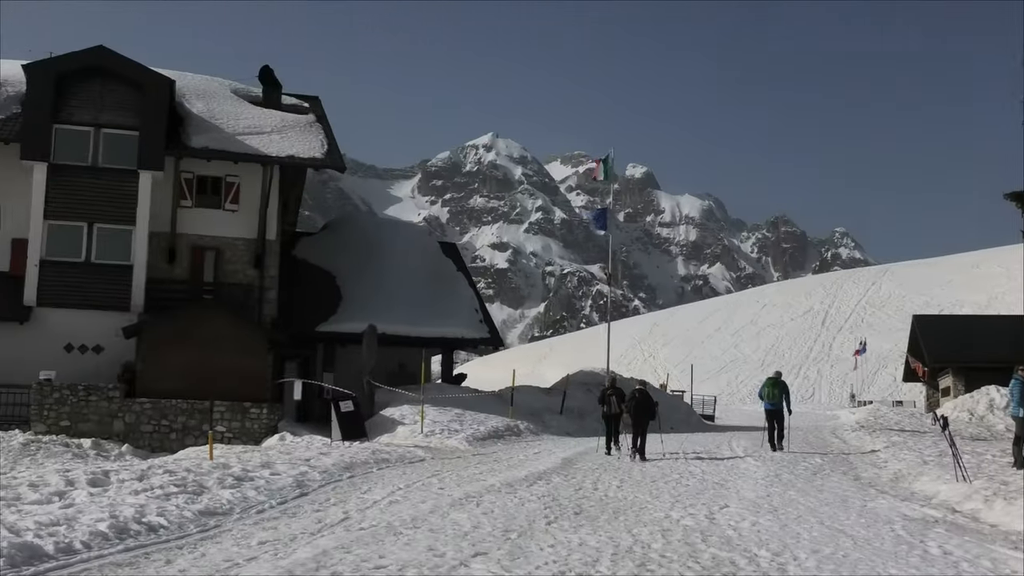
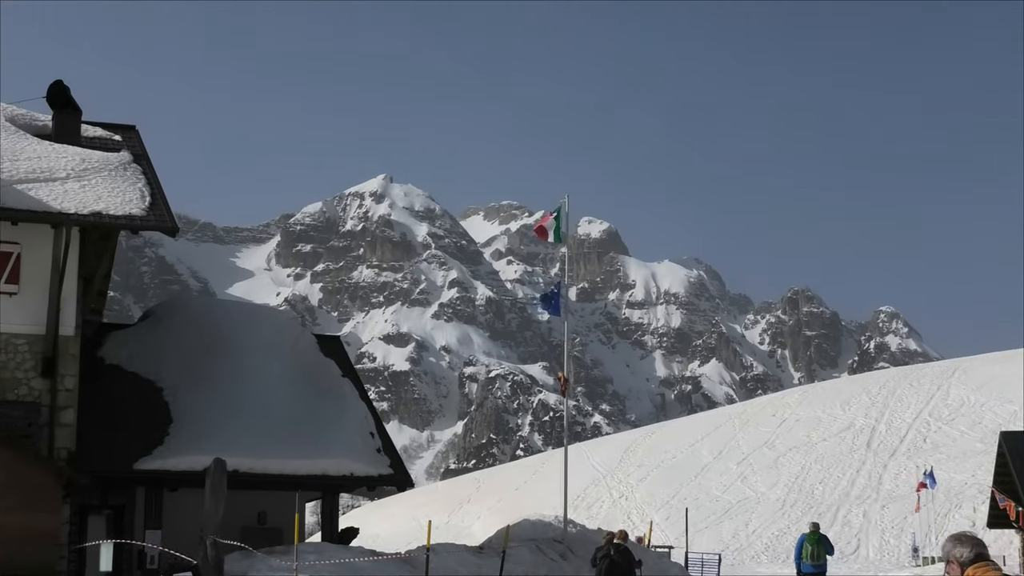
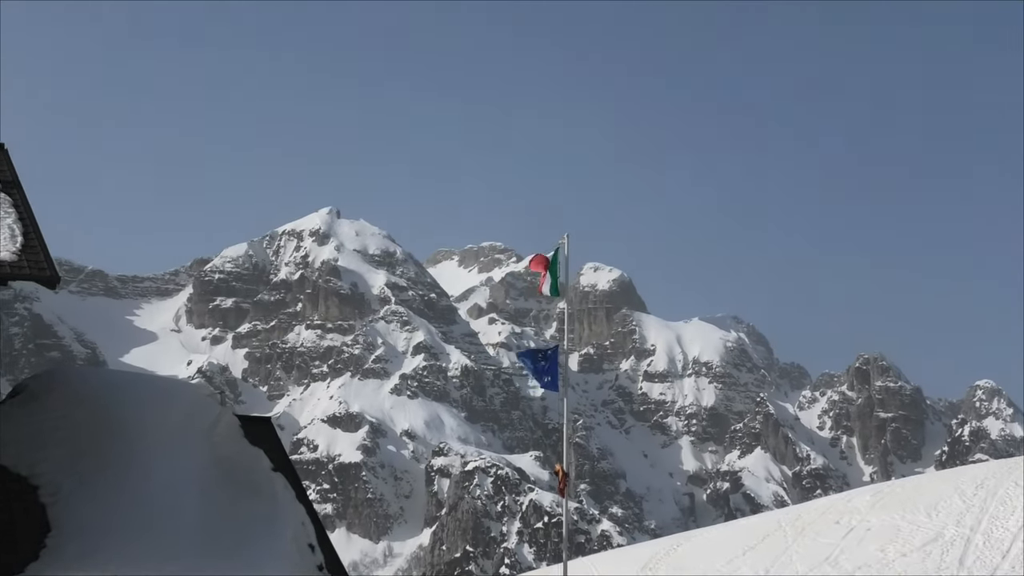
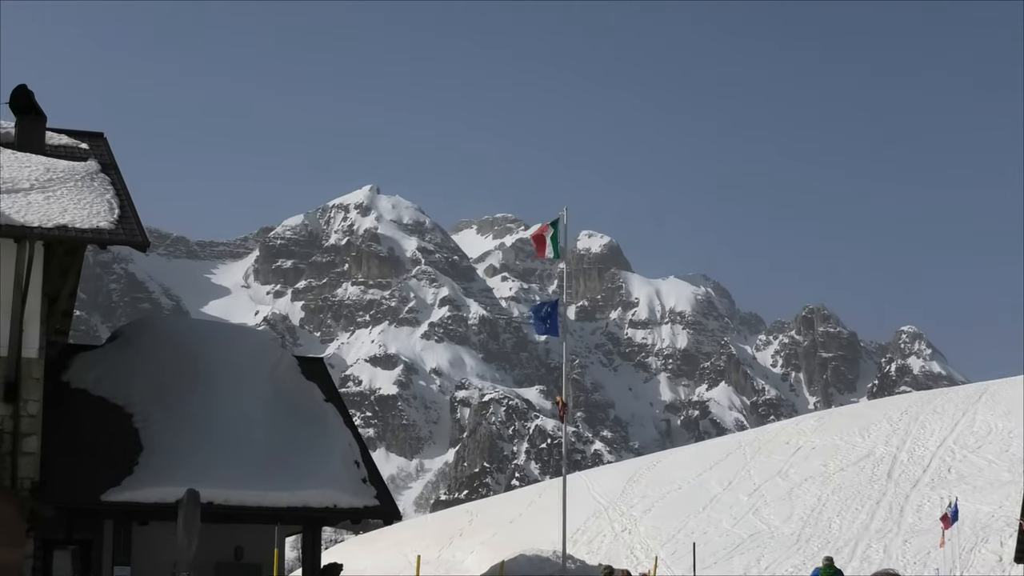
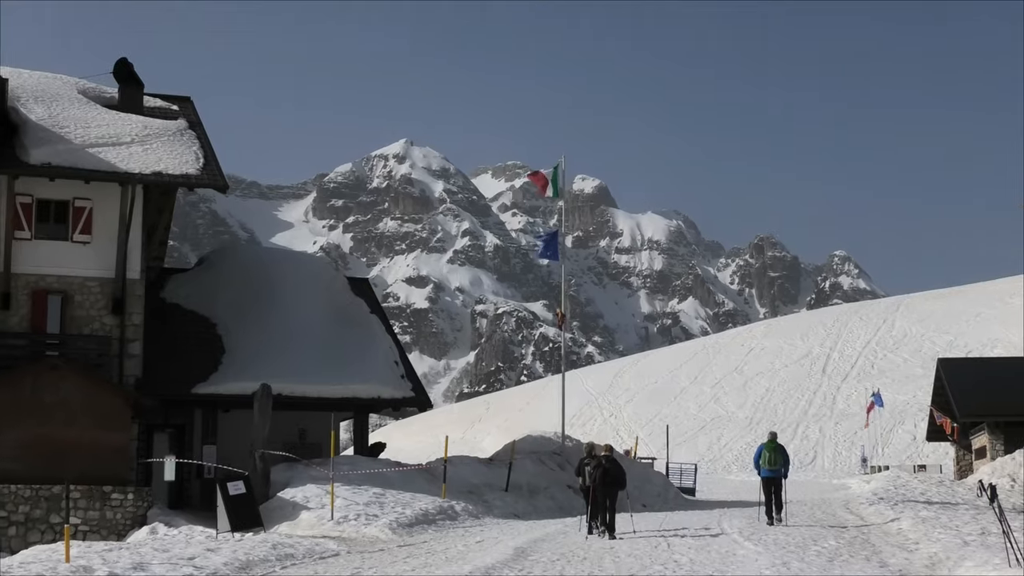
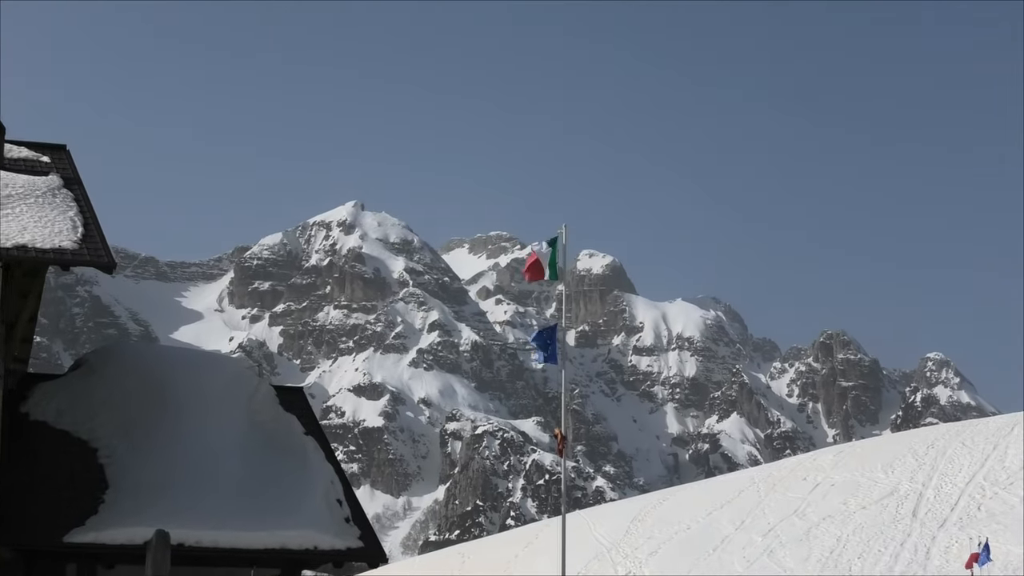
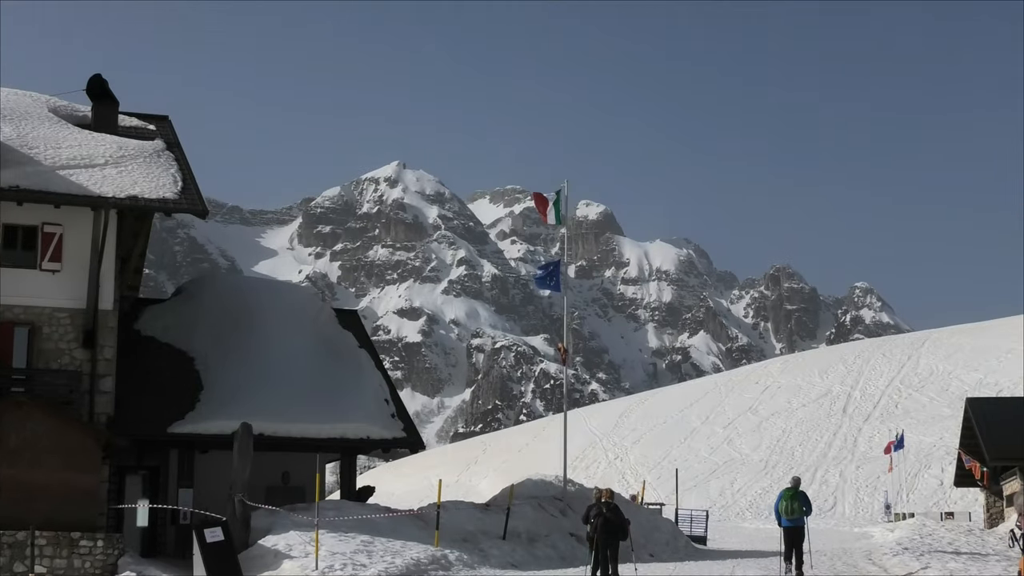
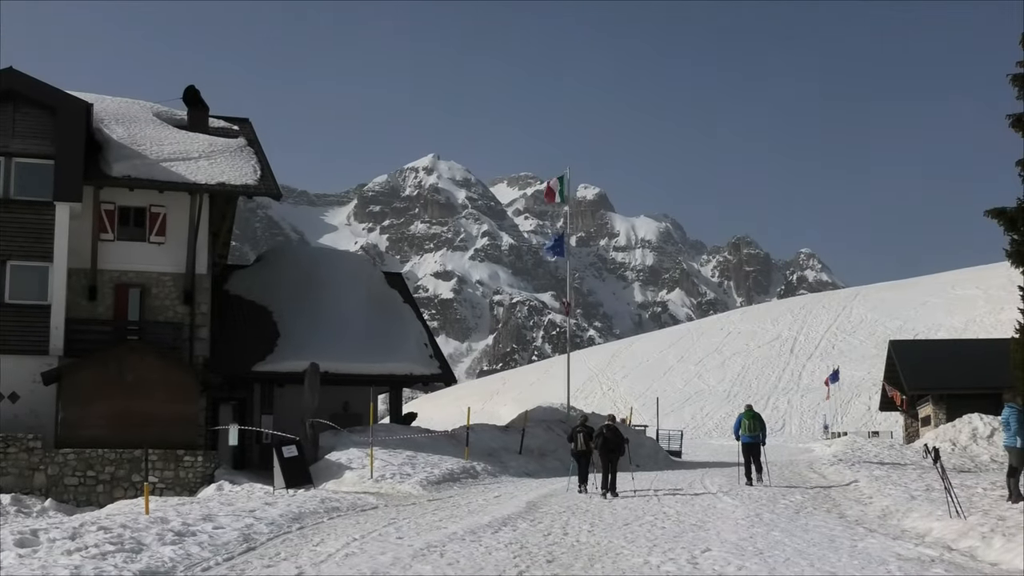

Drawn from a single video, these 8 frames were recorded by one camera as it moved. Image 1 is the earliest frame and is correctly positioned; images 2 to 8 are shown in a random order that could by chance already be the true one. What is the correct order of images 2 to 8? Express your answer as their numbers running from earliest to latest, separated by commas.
8, 5, 7, 2, 4, 6, 3
